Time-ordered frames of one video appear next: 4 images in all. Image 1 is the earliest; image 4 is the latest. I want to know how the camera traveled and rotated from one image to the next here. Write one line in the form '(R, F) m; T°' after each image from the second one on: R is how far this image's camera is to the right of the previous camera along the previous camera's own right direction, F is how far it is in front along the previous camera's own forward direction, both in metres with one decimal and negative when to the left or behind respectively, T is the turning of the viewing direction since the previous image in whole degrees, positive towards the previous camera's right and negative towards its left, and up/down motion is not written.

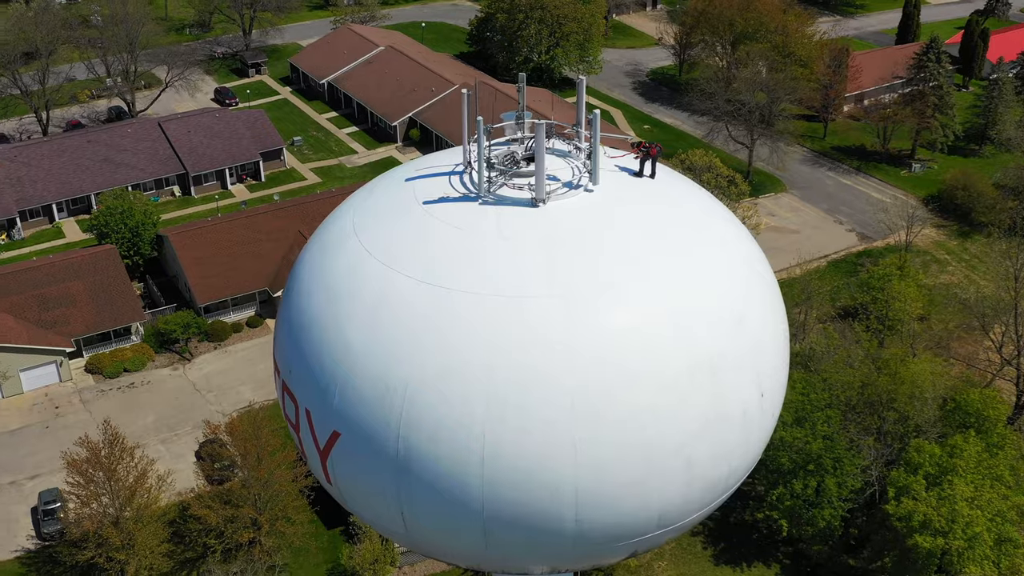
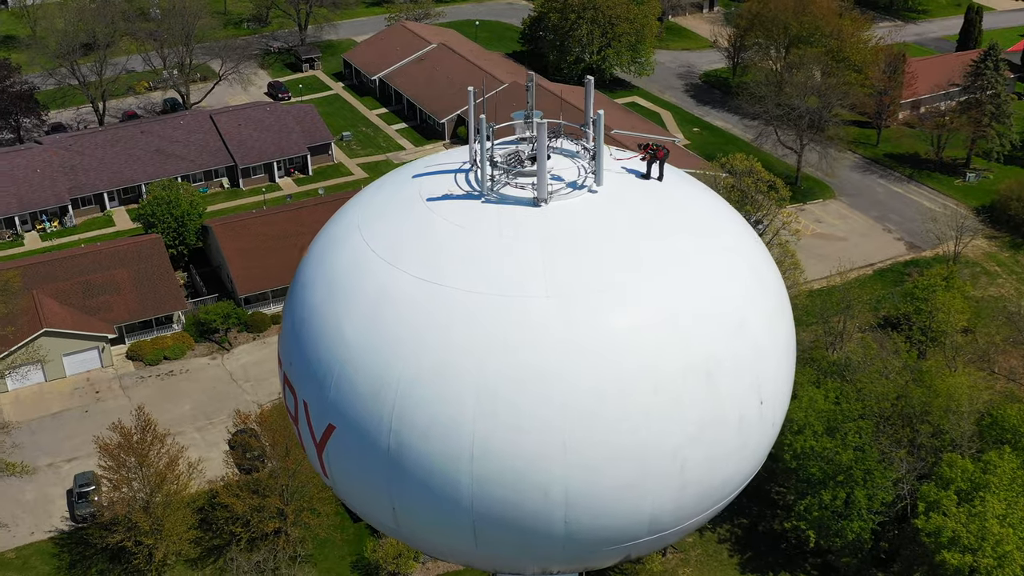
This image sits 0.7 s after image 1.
(+0.6, 0.0) m; -3°
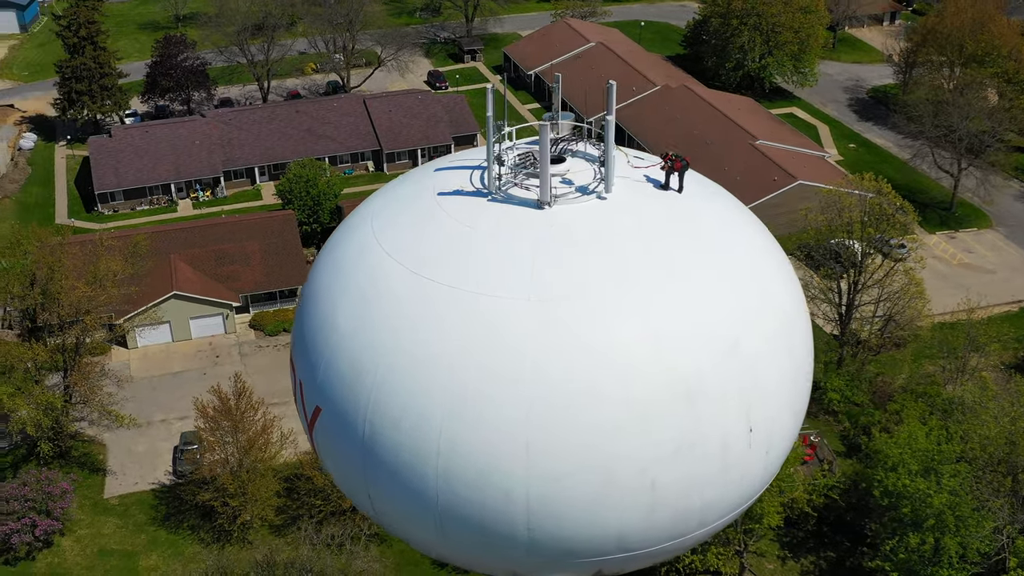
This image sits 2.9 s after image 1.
(+1.8, +0.2) m; -9°
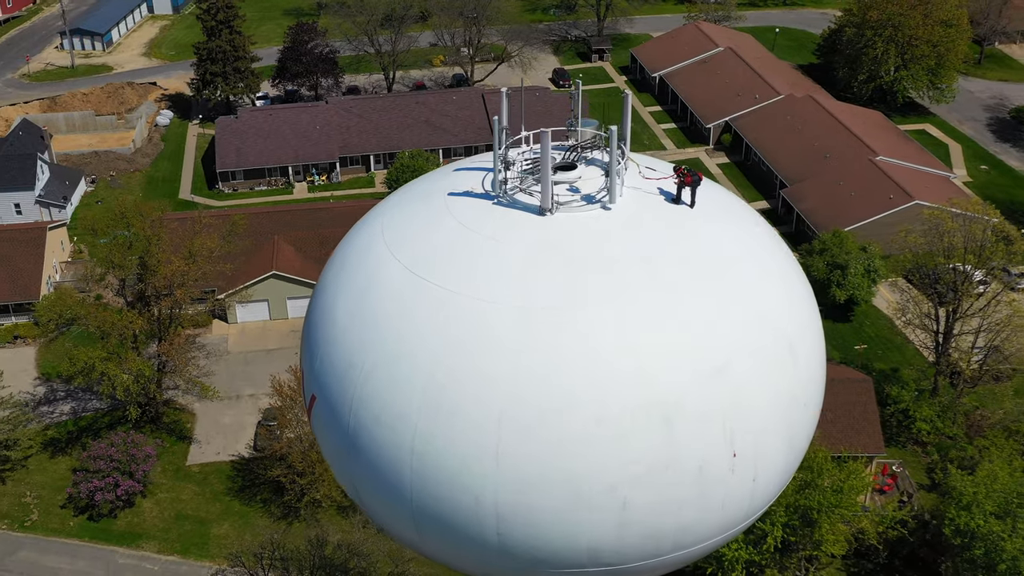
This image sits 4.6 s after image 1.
(+1.5, +0.1) m; -7°
